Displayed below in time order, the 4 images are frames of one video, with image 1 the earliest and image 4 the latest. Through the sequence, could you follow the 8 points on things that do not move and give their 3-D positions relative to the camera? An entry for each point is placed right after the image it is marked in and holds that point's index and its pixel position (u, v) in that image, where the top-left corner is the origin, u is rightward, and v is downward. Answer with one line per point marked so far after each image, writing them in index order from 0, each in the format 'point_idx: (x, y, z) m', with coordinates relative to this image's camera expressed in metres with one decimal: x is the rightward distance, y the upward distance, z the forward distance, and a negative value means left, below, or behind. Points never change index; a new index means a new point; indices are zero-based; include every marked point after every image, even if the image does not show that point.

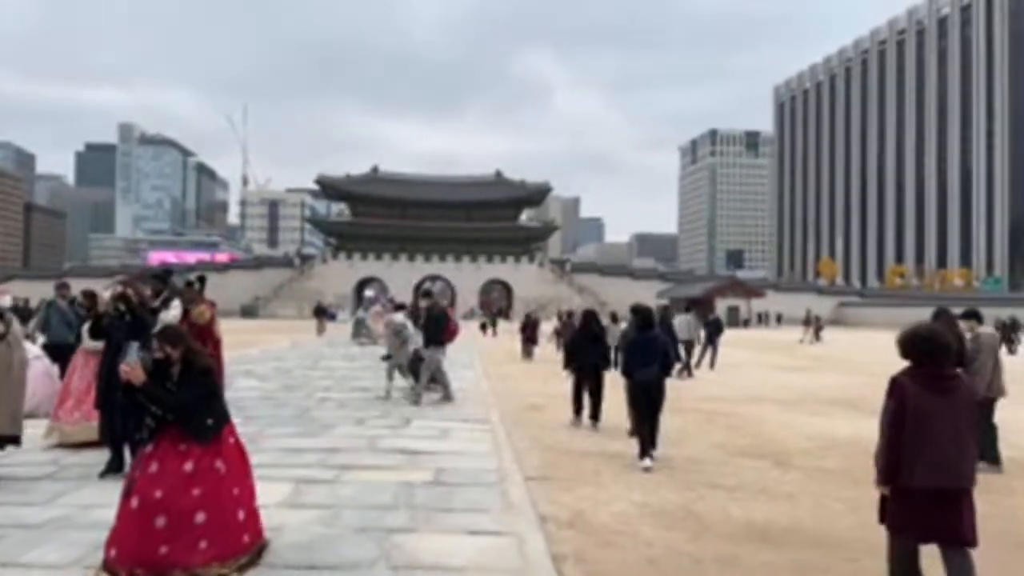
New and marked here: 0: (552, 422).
0: (+0.6, -2.1, +11.5) m
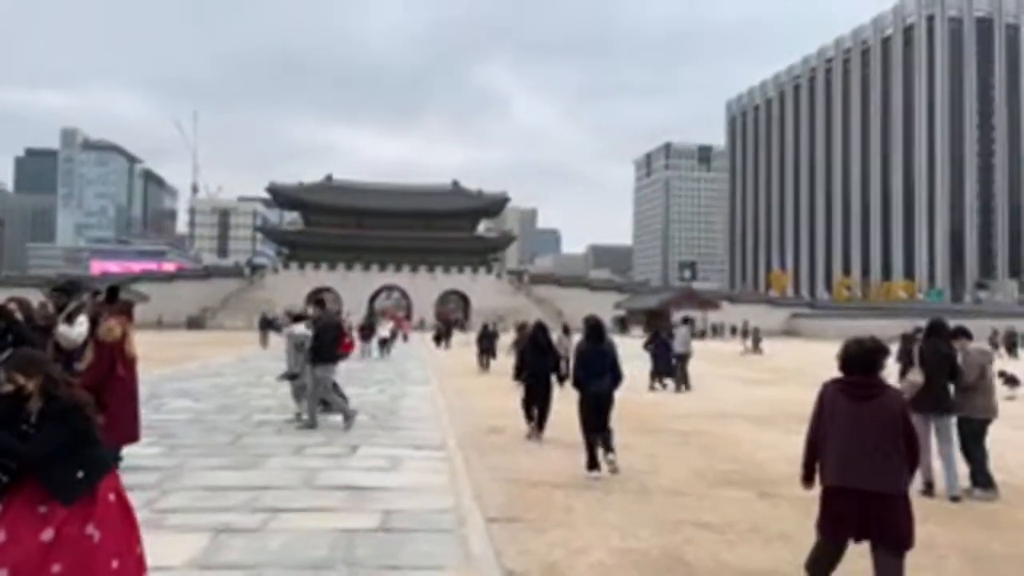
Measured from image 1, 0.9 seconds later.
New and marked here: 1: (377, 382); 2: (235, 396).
0: (0.0, -2.3, +10.5) m
1: (-3.5, -2.4, +18.5) m
2: (-5.9, -2.3, +15.3) m
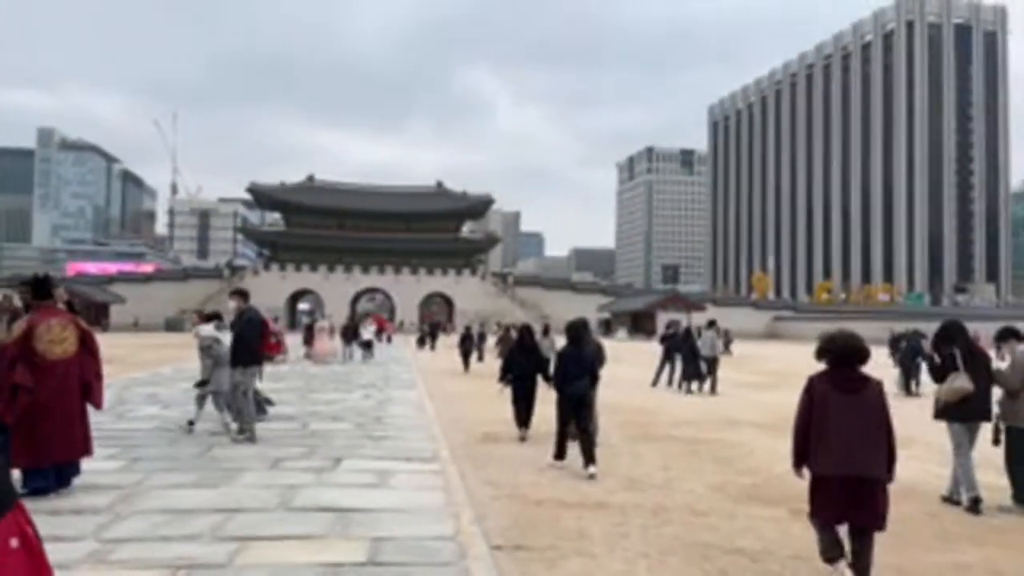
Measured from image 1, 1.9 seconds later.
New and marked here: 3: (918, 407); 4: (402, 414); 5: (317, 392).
0: (-0.1, -2.3, +9.7) m
1: (-3.7, -2.4, +17.5) m
2: (-6.0, -2.2, +14.3) m
3: (+9.7, -2.9, +17.3) m
4: (-2.0, -2.3, +13.0) m
5: (-4.3, -2.3, +16.0) m
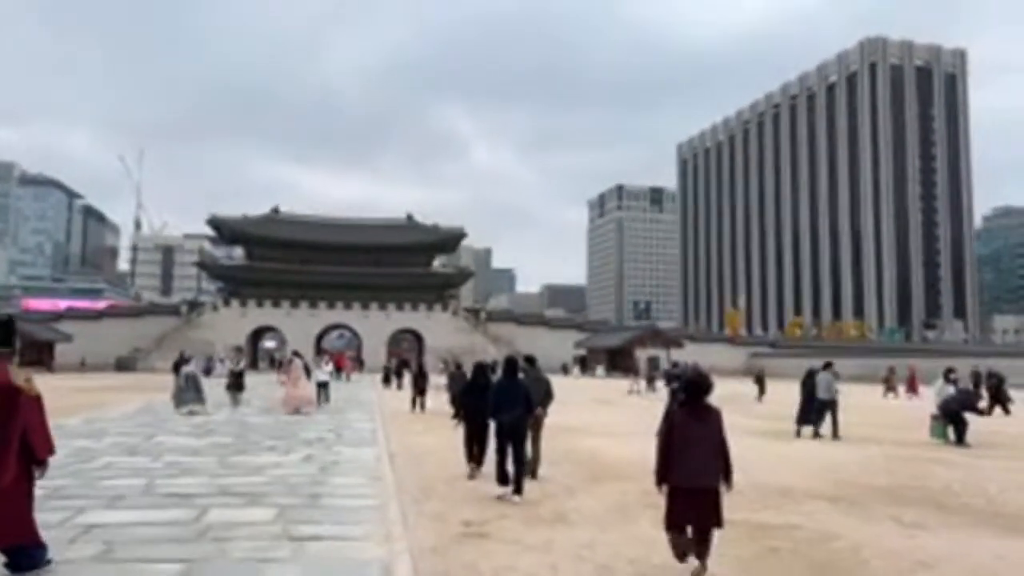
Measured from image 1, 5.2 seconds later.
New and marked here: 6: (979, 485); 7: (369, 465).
0: (-0.1, -2.5, +6.3) m
1: (-4.1, -3.0, +14.0) m
2: (-6.2, -2.7, +10.6) m
3: (+9.4, -3.5, +14.3) m
4: (-2.2, -2.7, +9.5) m
5: (-4.6, -2.9, +12.5) m
6: (+7.4, -3.1, +11.4) m
7: (-2.4, -2.9, +11.7) m
